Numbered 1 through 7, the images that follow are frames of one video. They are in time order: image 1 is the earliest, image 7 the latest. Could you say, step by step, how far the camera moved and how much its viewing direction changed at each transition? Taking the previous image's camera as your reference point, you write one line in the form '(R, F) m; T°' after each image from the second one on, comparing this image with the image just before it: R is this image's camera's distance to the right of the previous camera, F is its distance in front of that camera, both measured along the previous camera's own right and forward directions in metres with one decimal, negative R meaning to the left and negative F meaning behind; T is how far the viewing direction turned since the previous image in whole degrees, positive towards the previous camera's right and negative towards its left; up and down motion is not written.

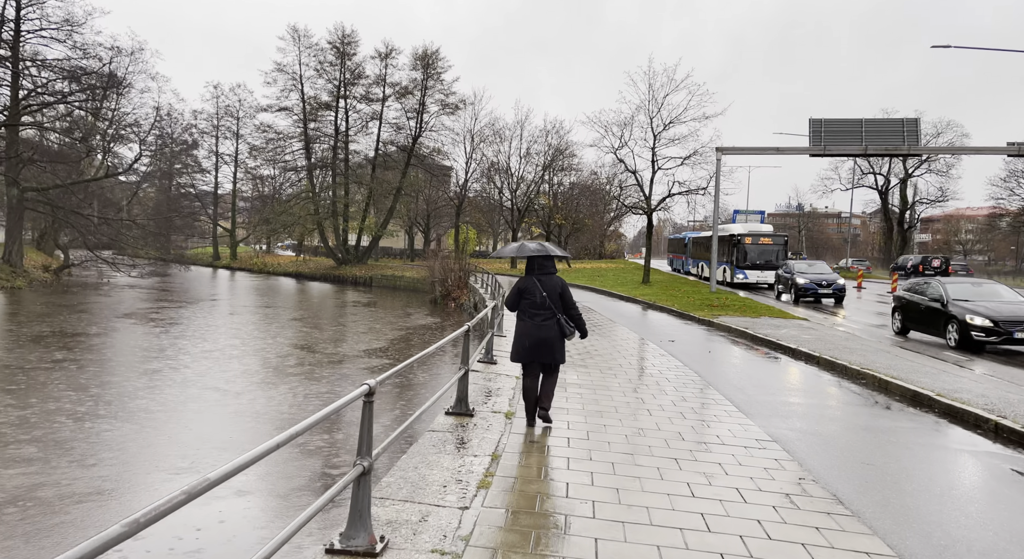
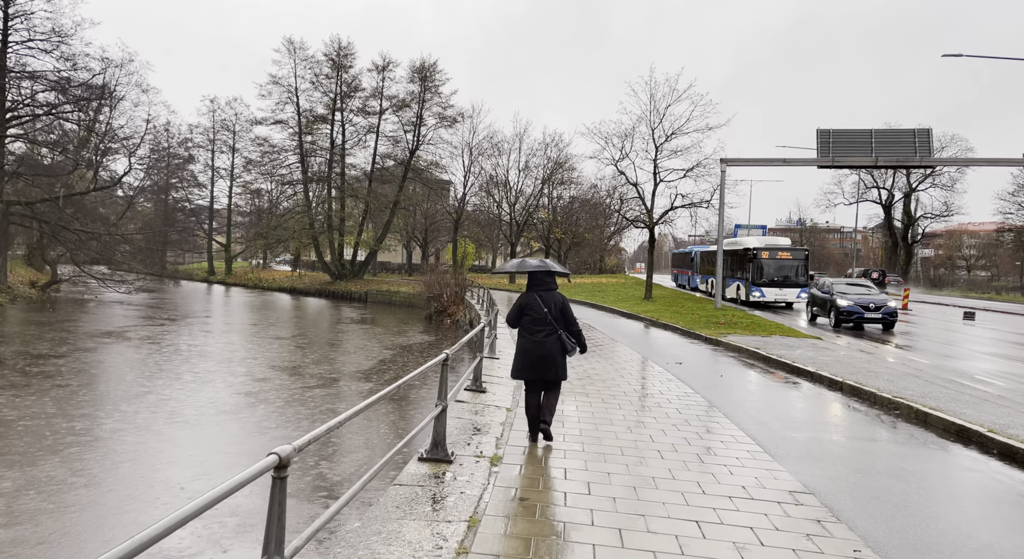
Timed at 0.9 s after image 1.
(+0.1, +0.8) m; 0°
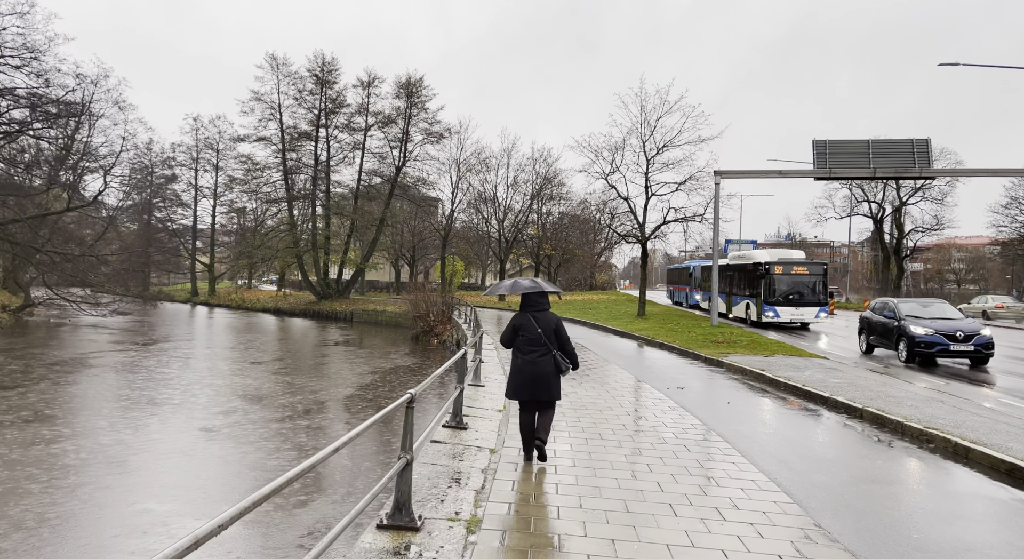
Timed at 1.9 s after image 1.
(+0.1, +0.7) m; +1°
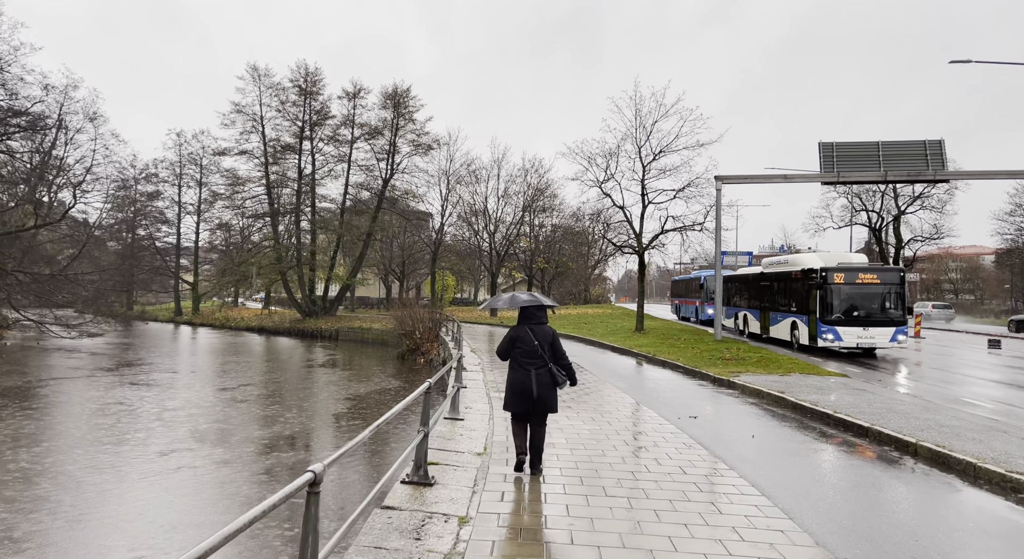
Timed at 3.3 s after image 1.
(+0.1, +1.2) m; +1°
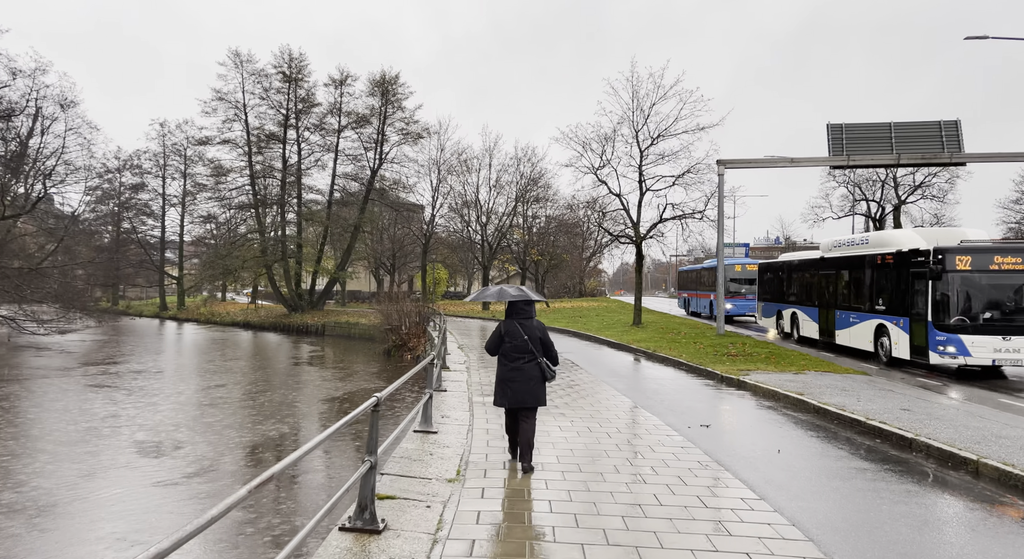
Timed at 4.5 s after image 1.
(+0.1, +1.0) m; 0°
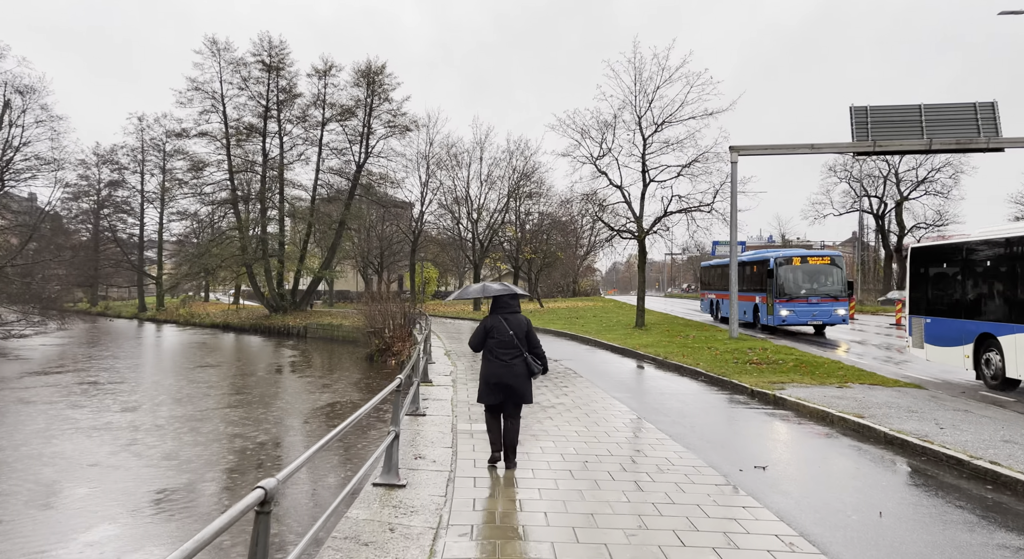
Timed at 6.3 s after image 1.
(0.0, +1.5) m; +1°
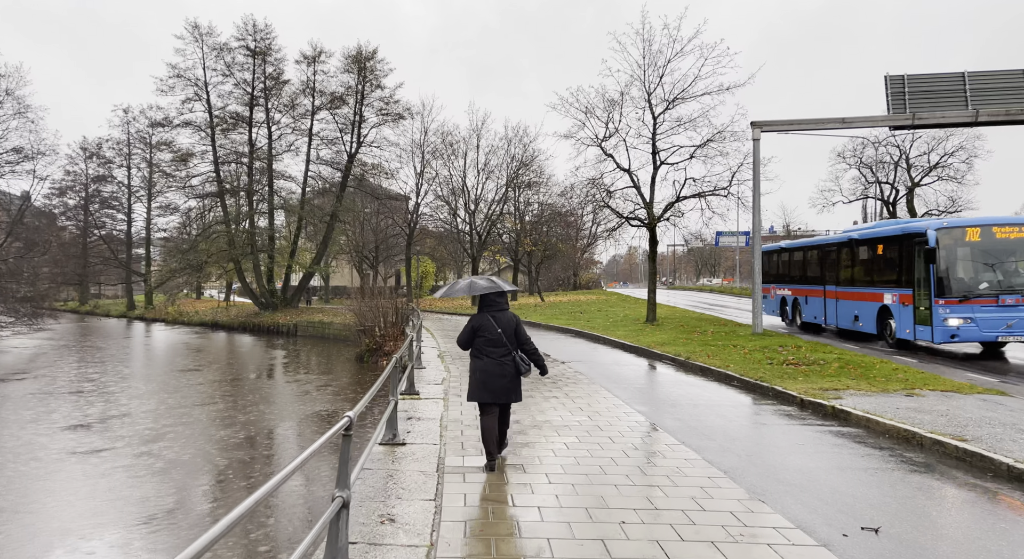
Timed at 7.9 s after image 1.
(0.0, +1.4) m; 0°
